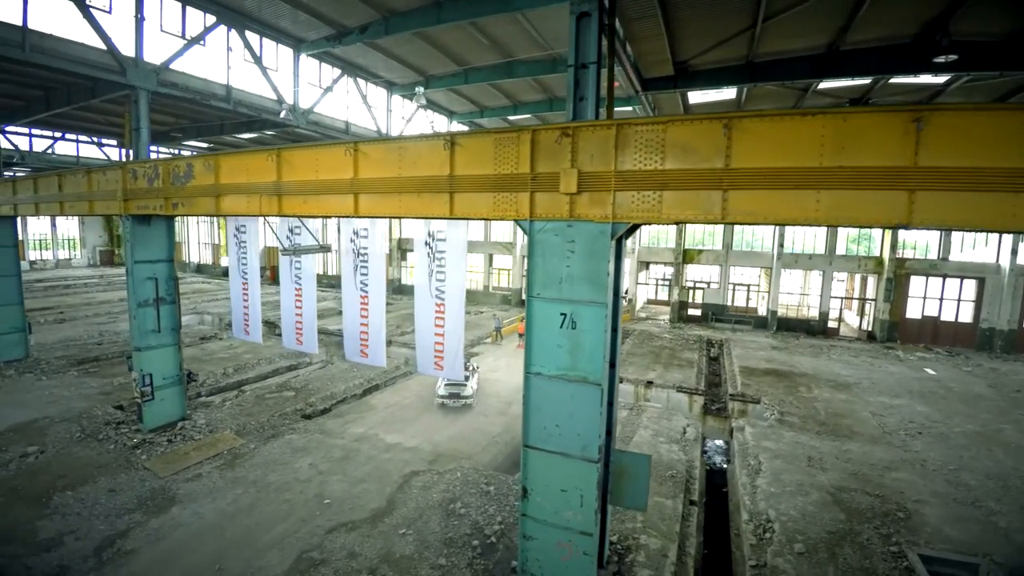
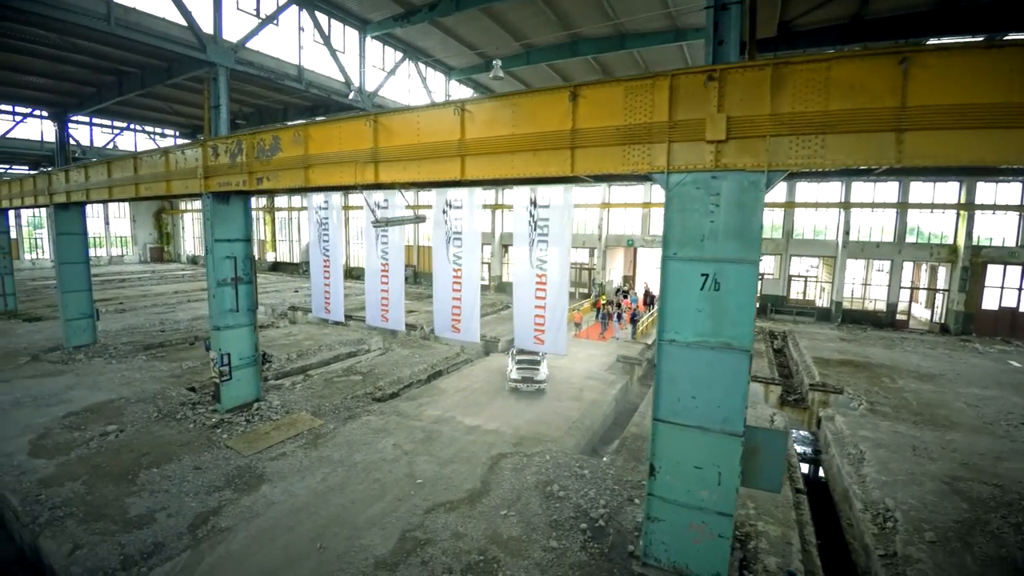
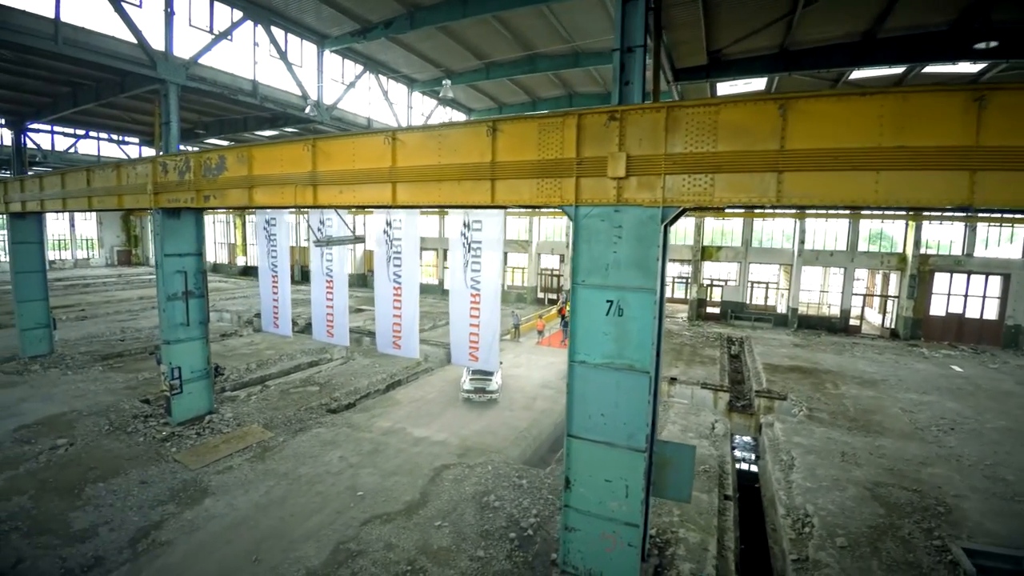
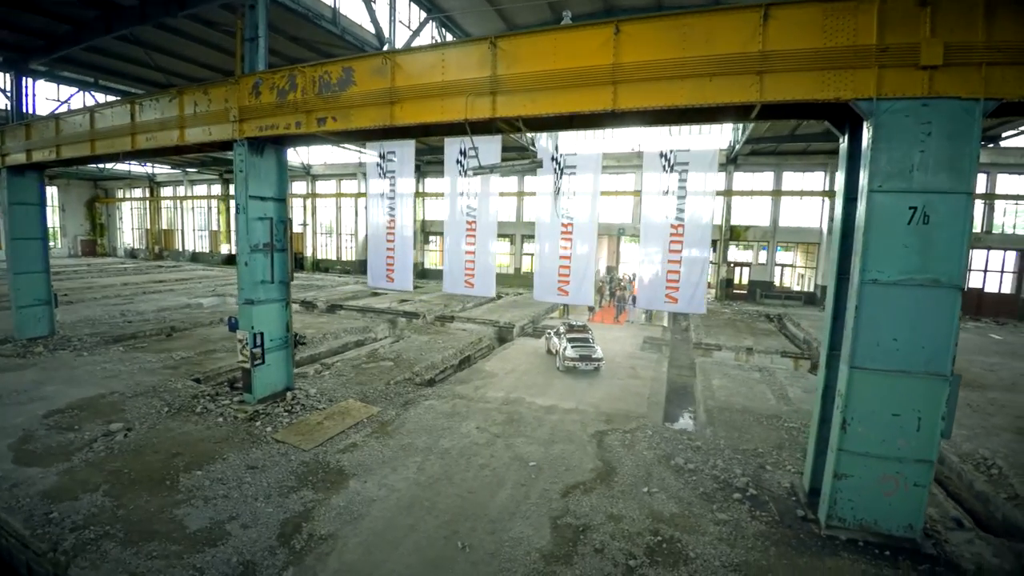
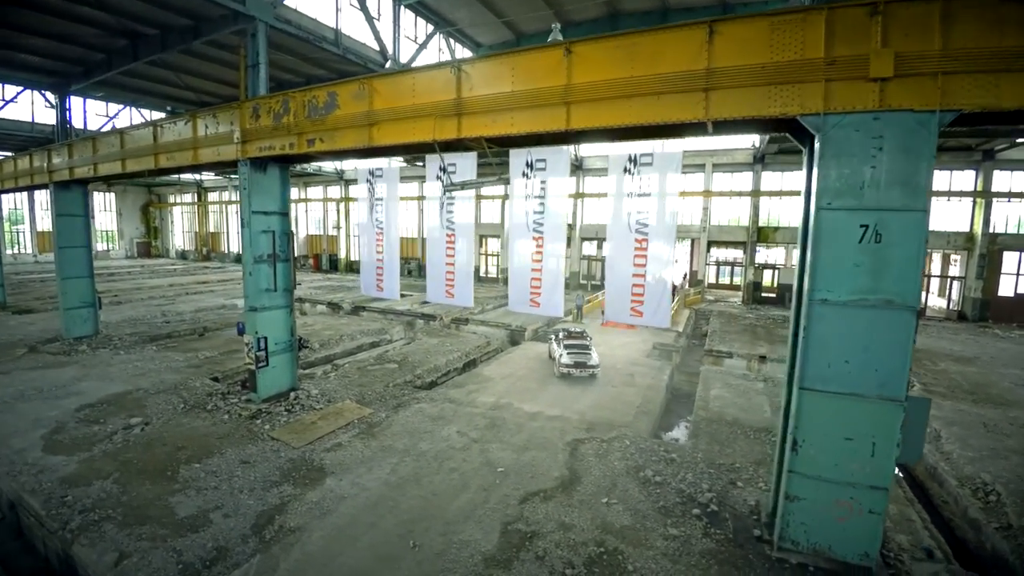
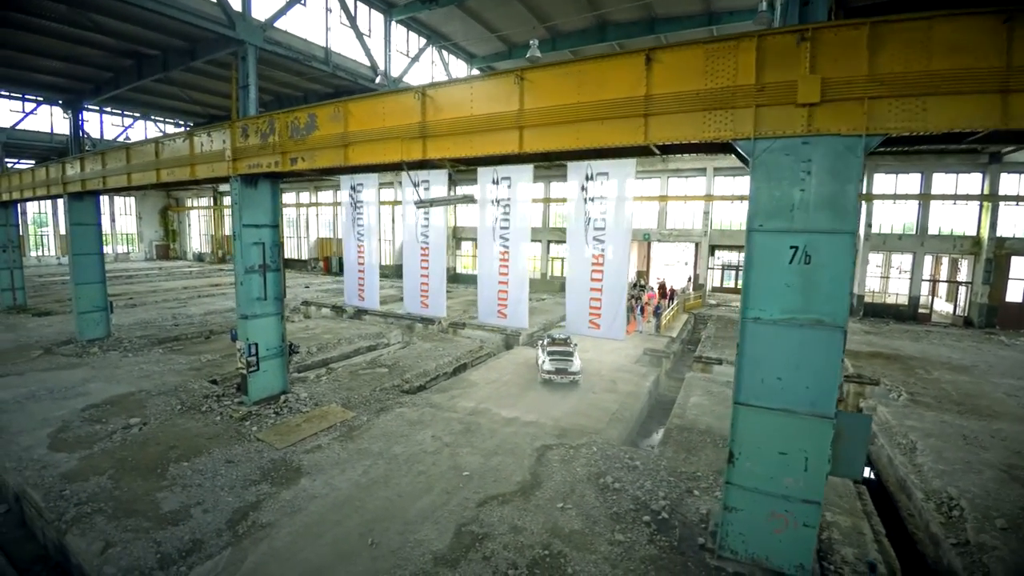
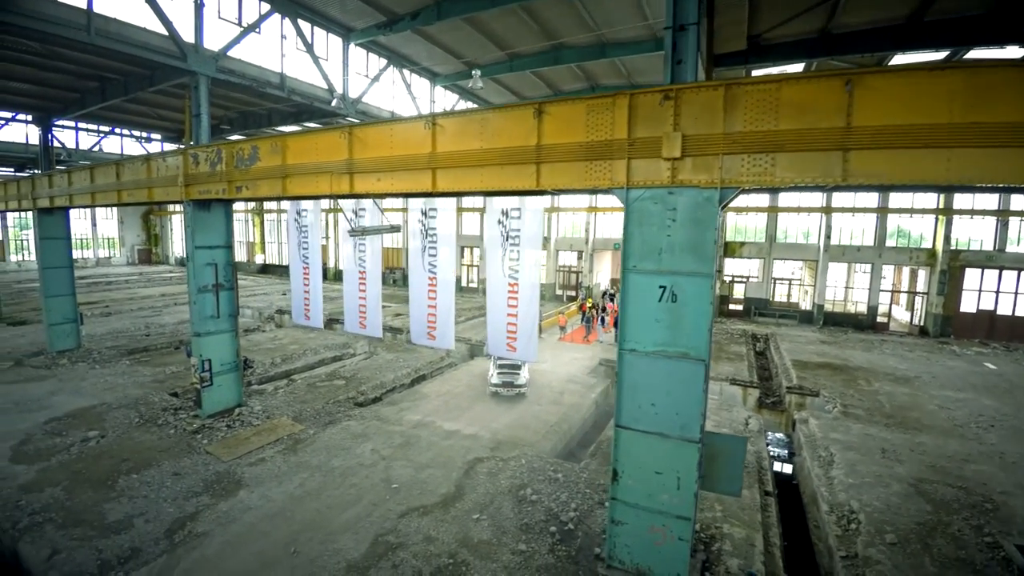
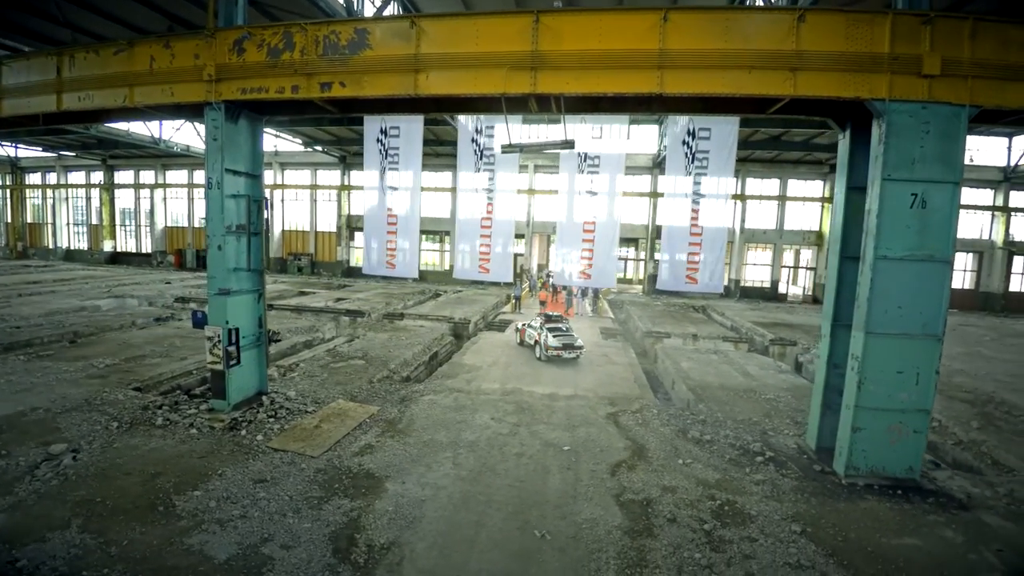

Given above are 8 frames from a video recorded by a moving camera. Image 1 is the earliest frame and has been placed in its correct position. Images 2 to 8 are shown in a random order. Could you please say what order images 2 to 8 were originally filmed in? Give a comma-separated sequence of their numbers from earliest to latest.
3, 7, 2, 6, 5, 4, 8
